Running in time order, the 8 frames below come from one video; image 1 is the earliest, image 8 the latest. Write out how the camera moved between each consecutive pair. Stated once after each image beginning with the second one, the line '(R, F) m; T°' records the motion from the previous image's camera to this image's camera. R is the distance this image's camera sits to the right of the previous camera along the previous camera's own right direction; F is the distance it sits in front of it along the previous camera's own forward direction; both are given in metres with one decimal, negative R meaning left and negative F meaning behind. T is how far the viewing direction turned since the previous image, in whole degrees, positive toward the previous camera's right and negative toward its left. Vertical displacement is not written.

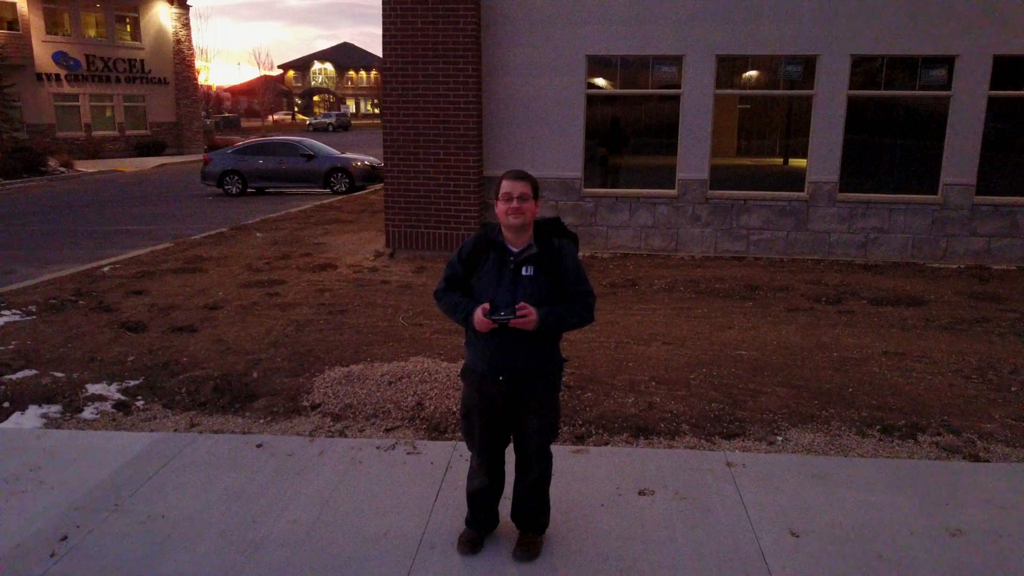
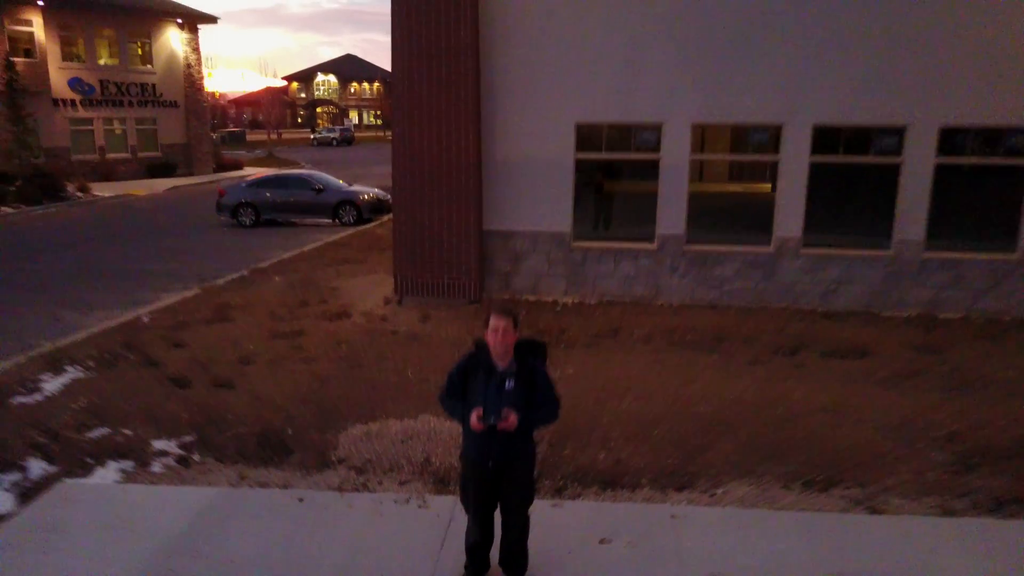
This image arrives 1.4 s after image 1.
(0.0, -0.8) m; 0°
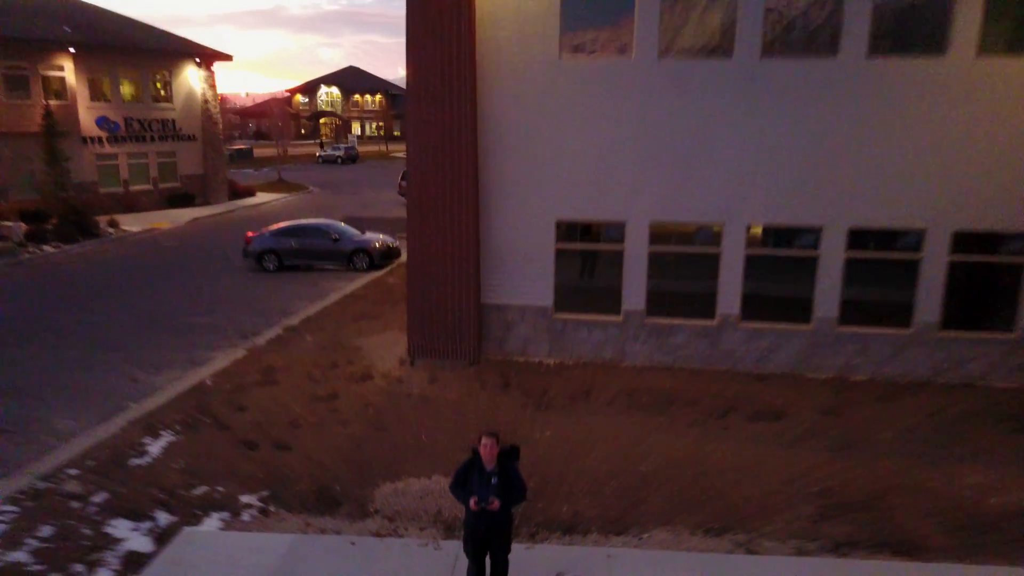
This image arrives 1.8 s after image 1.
(+0.1, -1.8) m; 0°
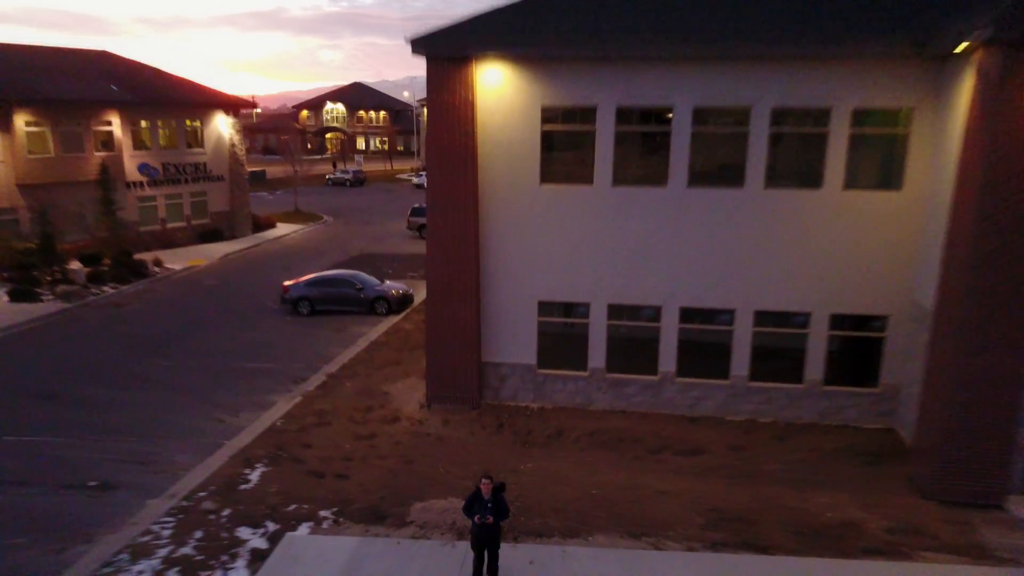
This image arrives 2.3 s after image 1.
(+0.1, -3.2) m; 0°
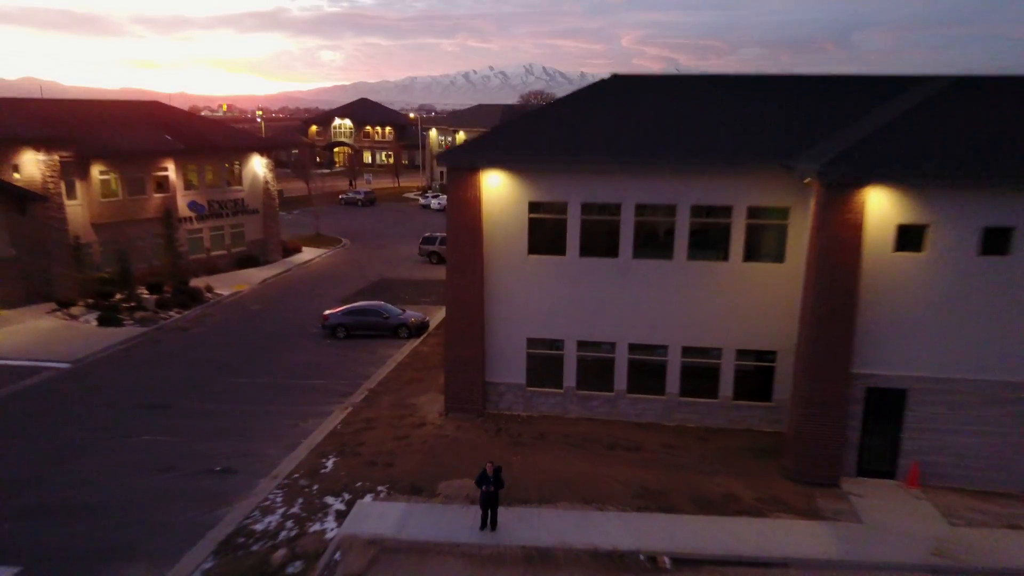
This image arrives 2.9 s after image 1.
(+0.1, -4.8) m; 0°
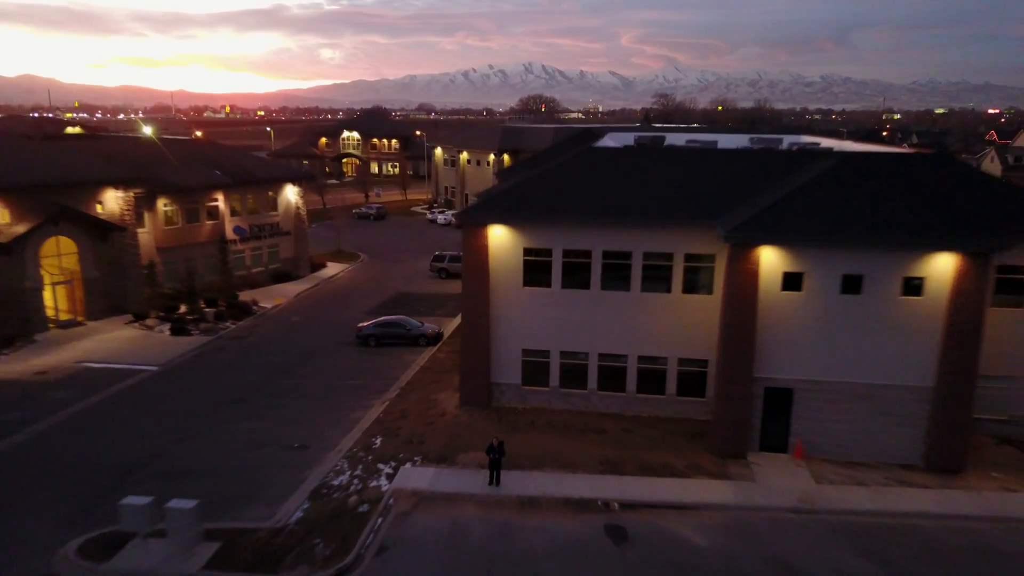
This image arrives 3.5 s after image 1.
(0.0, -5.7) m; 0°
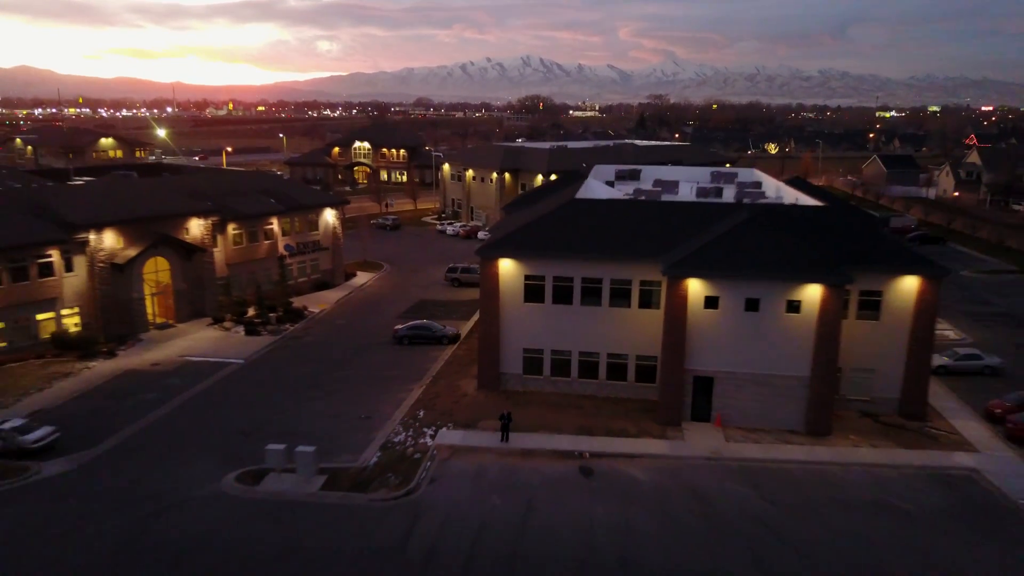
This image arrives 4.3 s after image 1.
(-0.2, -8.6) m; 0°
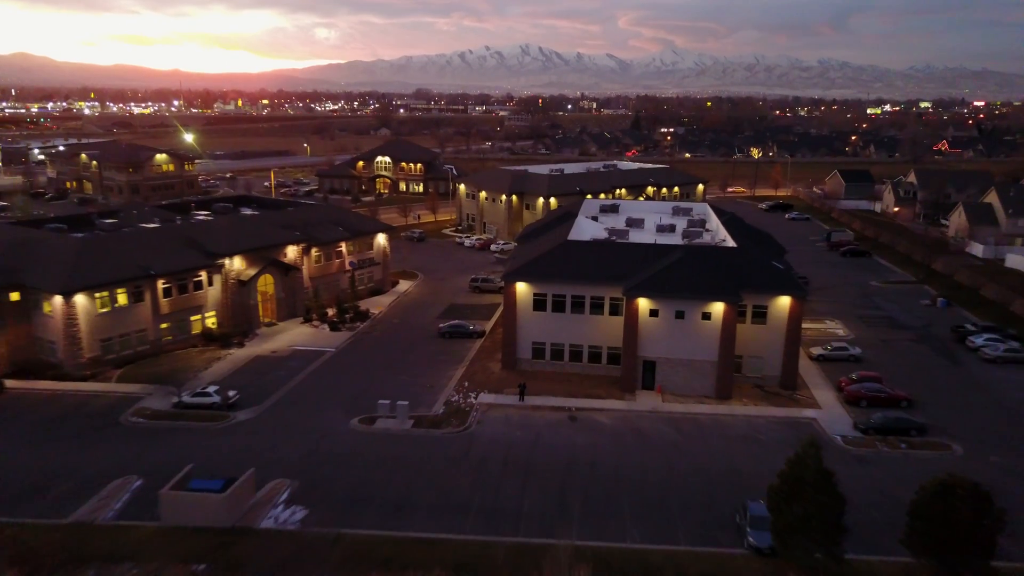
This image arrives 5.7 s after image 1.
(-0.7, -15.7) m; 0°
